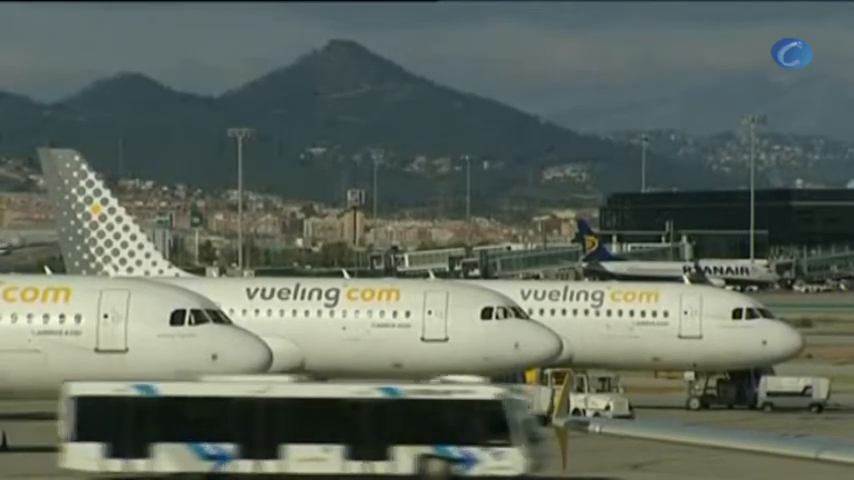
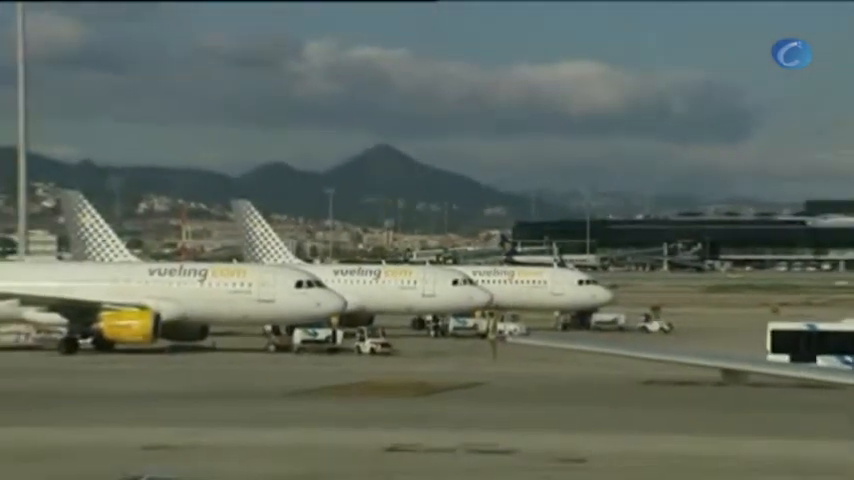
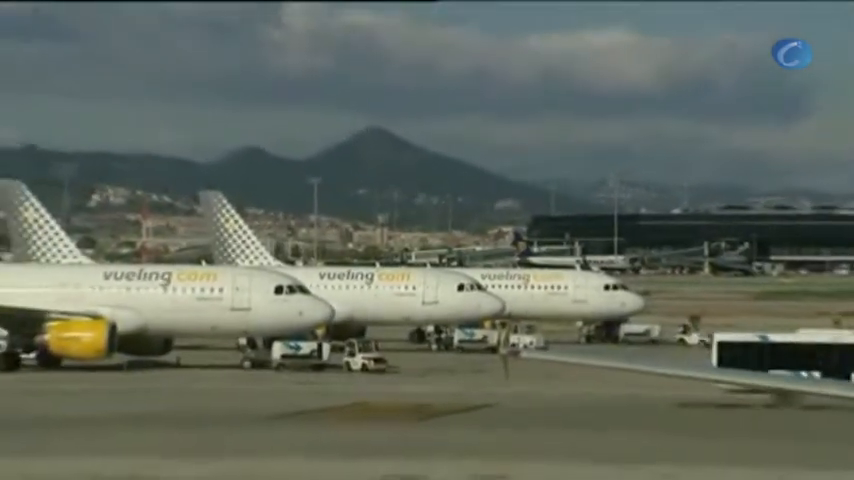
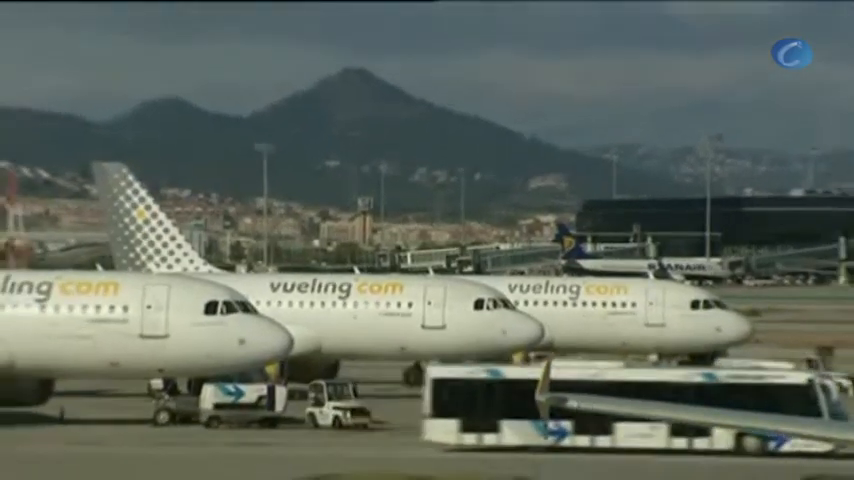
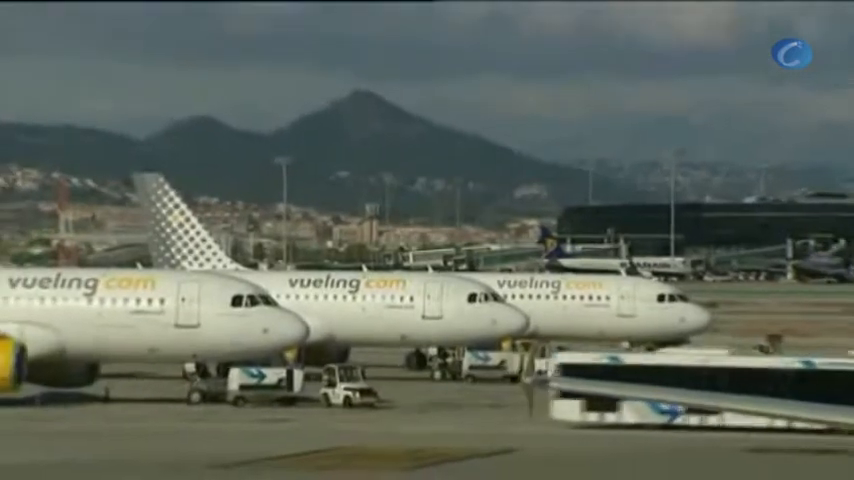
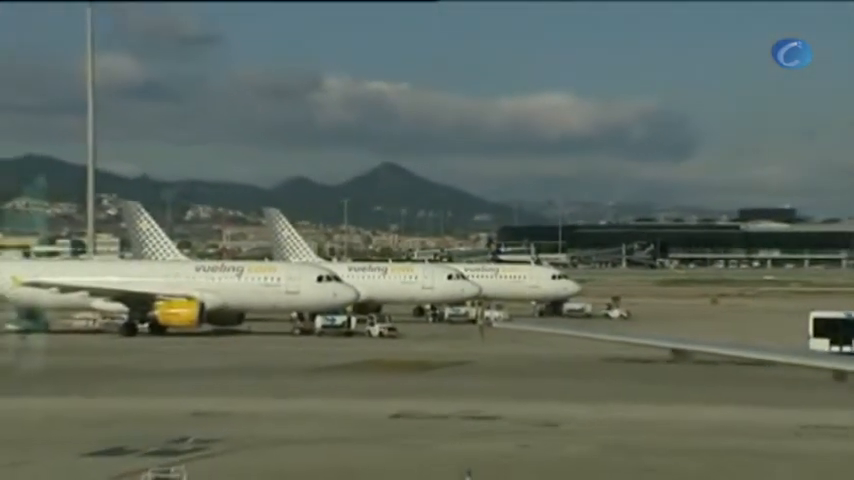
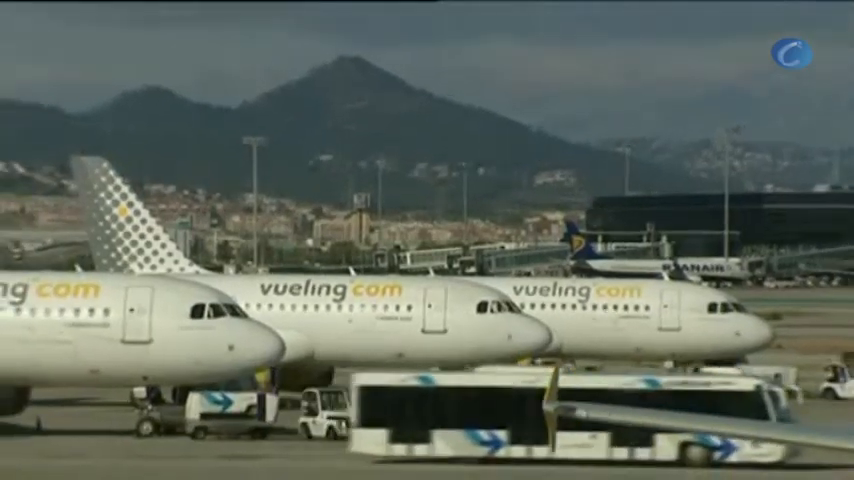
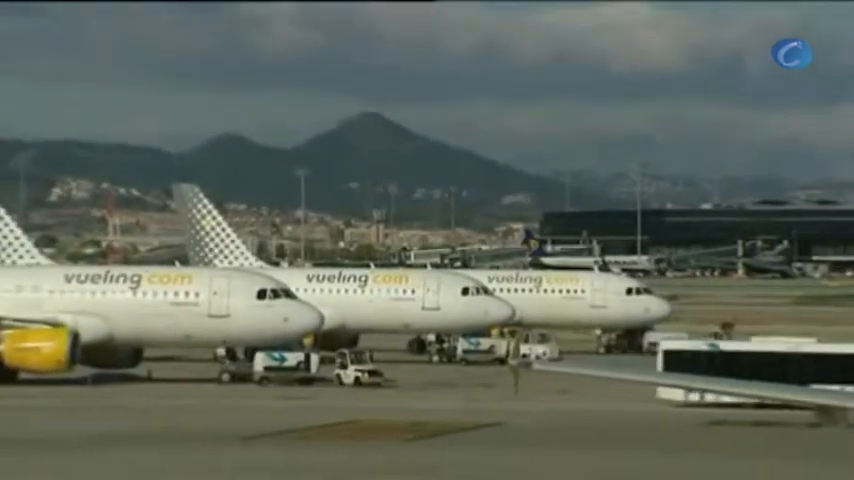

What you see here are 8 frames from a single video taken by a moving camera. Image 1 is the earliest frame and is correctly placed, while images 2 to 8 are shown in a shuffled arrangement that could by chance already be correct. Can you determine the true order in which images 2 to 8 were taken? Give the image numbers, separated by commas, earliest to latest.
7, 4, 5, 8, 3, 2, 6
